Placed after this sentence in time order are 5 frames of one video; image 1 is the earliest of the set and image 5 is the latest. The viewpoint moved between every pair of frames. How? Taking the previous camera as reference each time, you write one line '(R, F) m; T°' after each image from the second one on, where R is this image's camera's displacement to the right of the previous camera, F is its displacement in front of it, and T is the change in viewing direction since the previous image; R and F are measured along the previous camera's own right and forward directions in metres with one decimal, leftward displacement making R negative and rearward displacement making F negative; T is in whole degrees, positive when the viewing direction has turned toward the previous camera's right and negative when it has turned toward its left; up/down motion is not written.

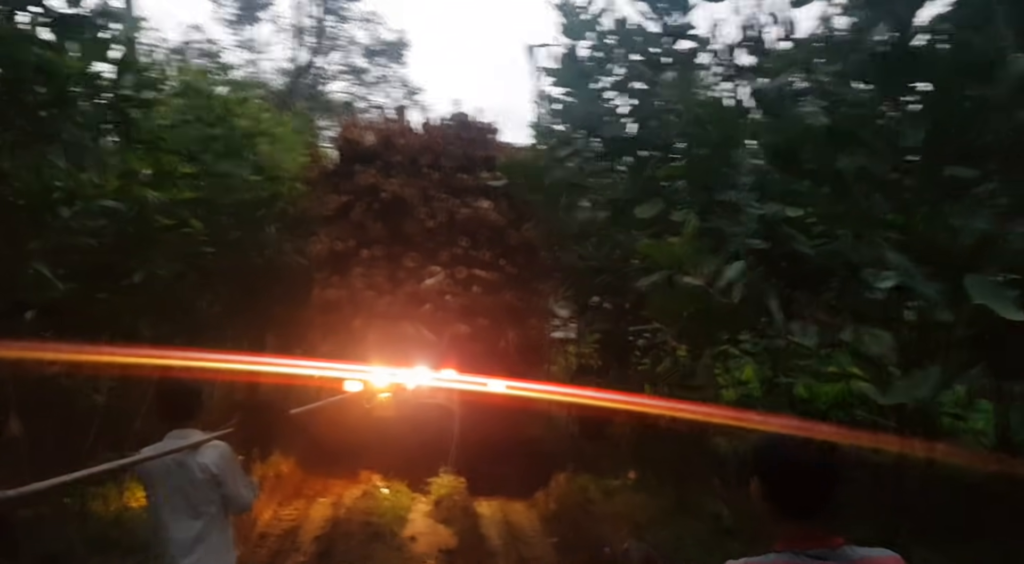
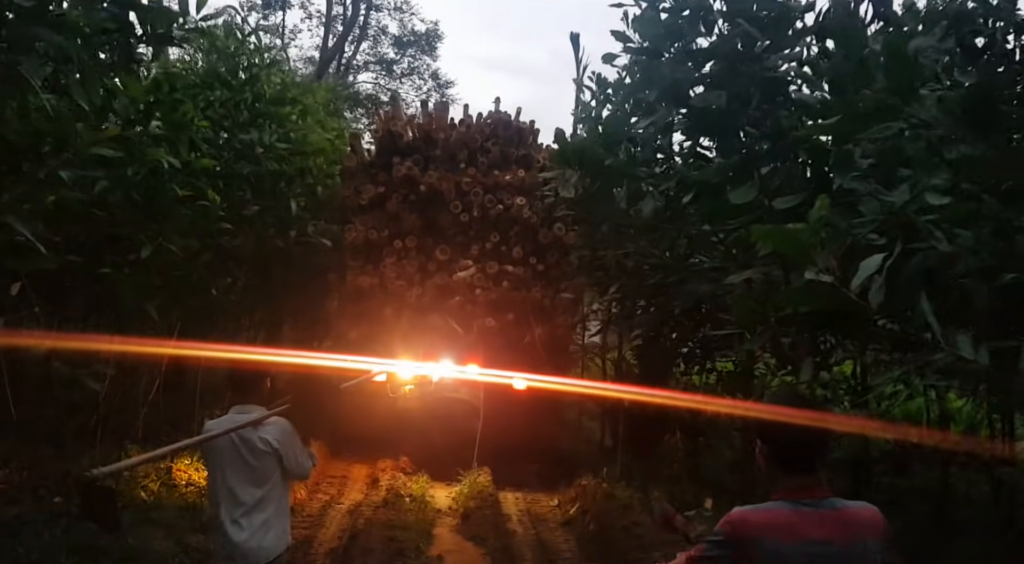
(-0.1, +0.6) m; -2°
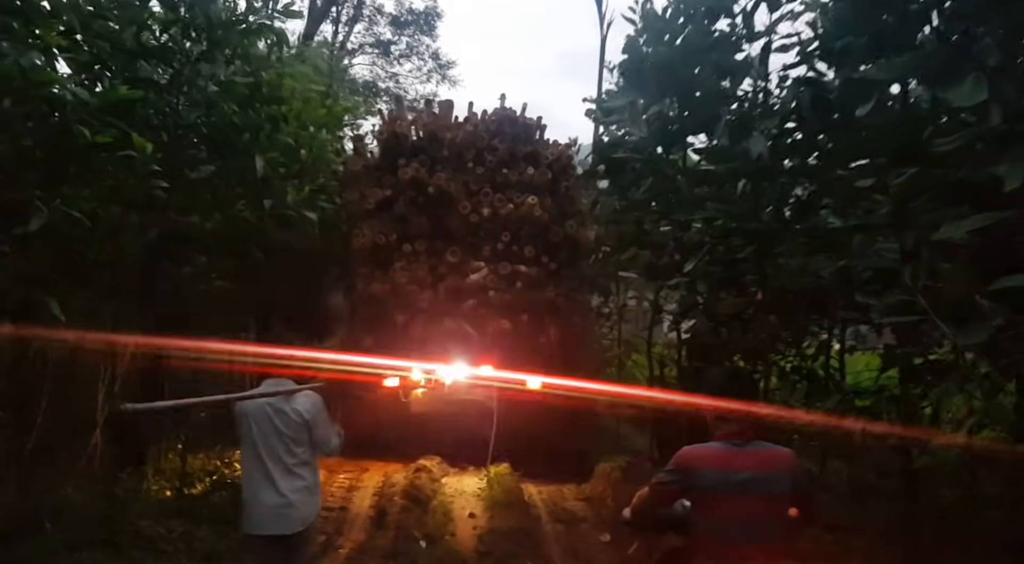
(-0.1, +1.2) m; -1°
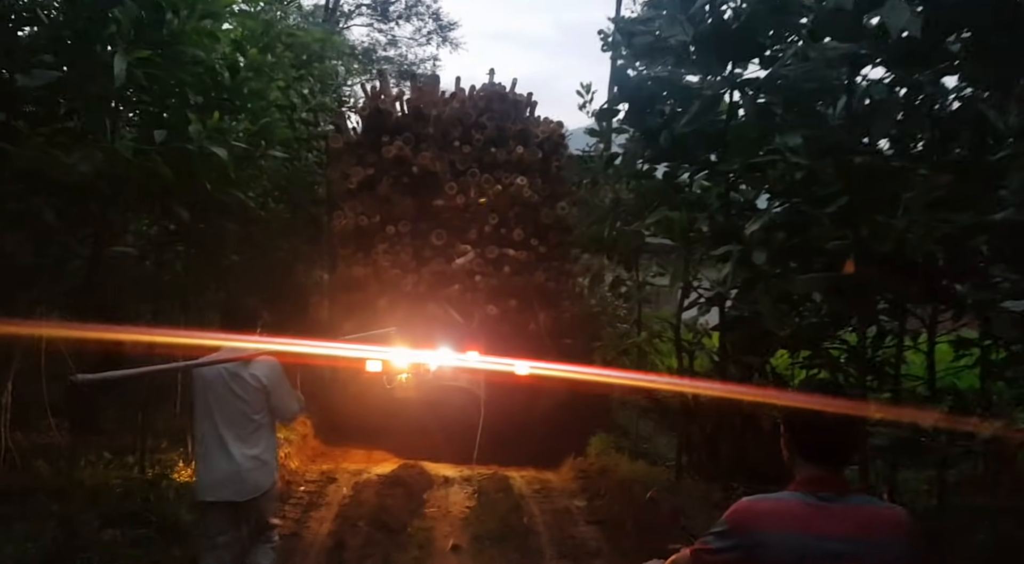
(0.0, +0.9) m; +1°
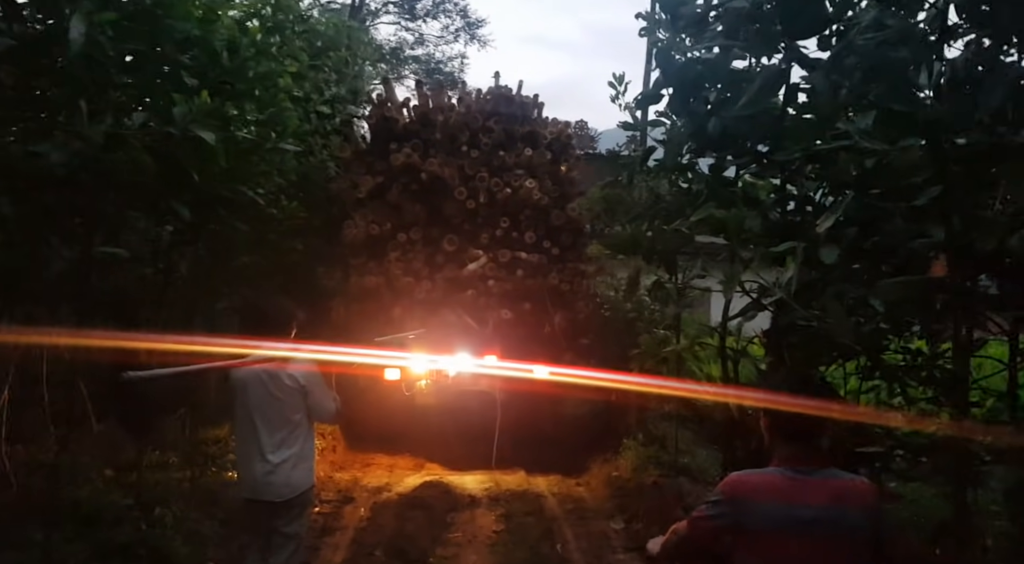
(-0.1, +0.4) m; -1°
